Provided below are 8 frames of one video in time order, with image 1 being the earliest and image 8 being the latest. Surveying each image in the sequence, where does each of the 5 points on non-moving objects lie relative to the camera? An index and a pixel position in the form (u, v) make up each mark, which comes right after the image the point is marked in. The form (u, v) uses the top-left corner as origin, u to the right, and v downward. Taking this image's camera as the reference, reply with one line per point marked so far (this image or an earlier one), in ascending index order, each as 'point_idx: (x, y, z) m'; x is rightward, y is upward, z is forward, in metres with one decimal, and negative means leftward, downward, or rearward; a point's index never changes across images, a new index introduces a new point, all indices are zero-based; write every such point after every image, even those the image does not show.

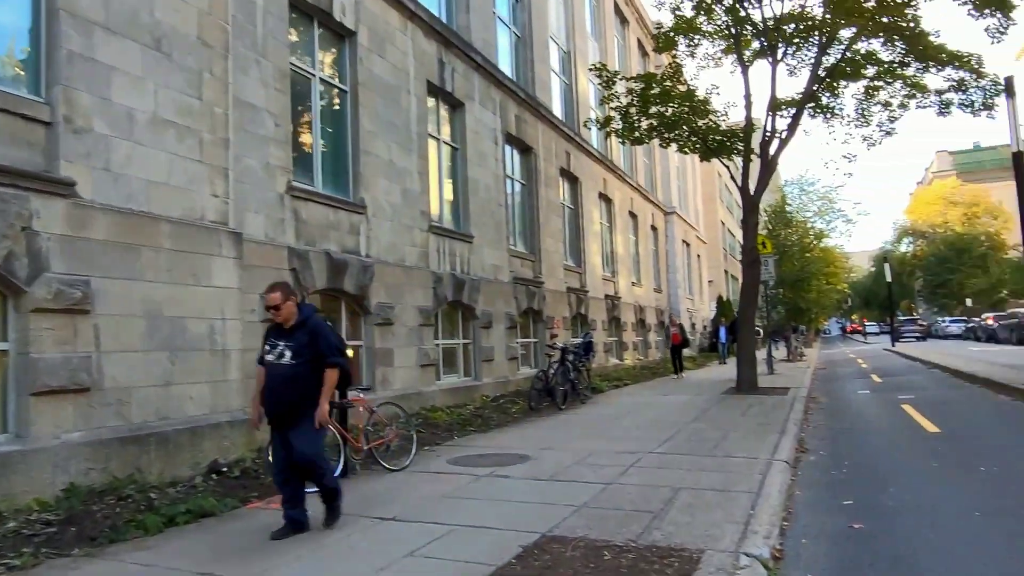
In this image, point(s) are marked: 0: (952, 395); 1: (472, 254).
0: (+7.7, -1.9, +12.9) m
1: (-0.7, +0.6, +13.6) m
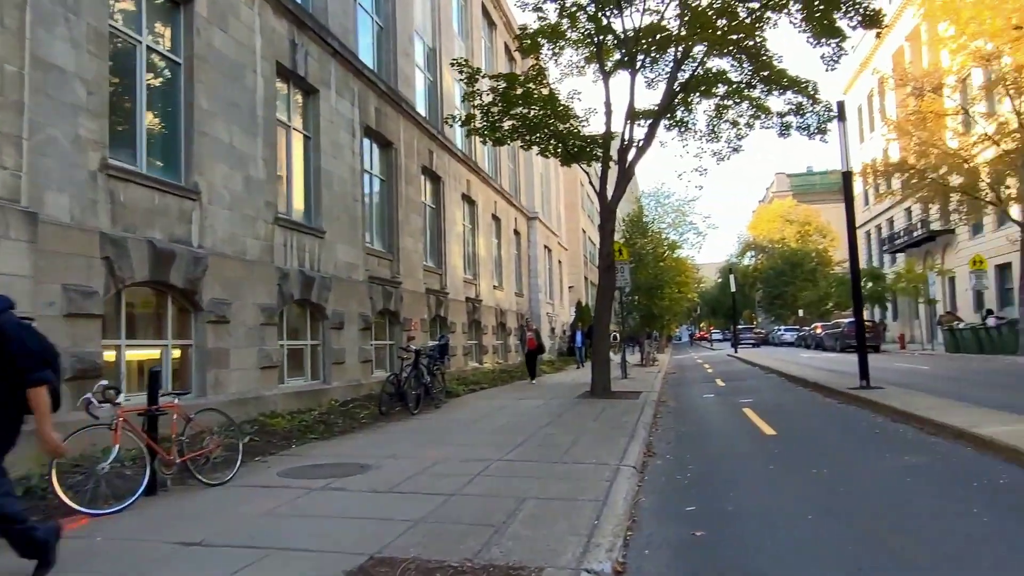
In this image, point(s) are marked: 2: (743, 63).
0: (+5.1, -2.0, +13.7) m
1: (-3.3, +0.7, +12.9) m
2: (+5.4, +5.3, +17.3) m
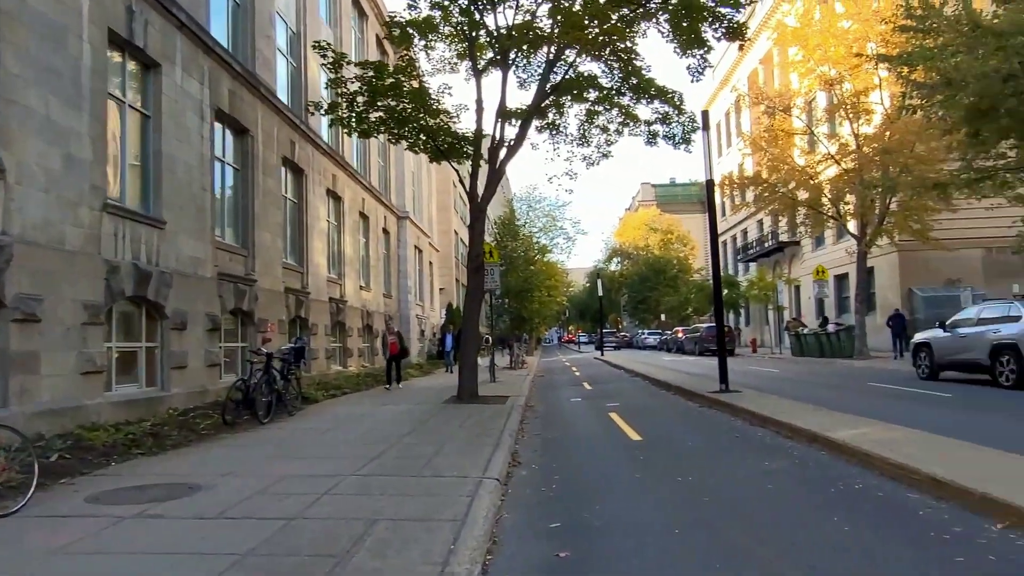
0: (+2.6, -2.1, +13.8) m
1: (-5.5, +0.7, +11.6) m
2: (+2.4, +5.2, +17.5) m
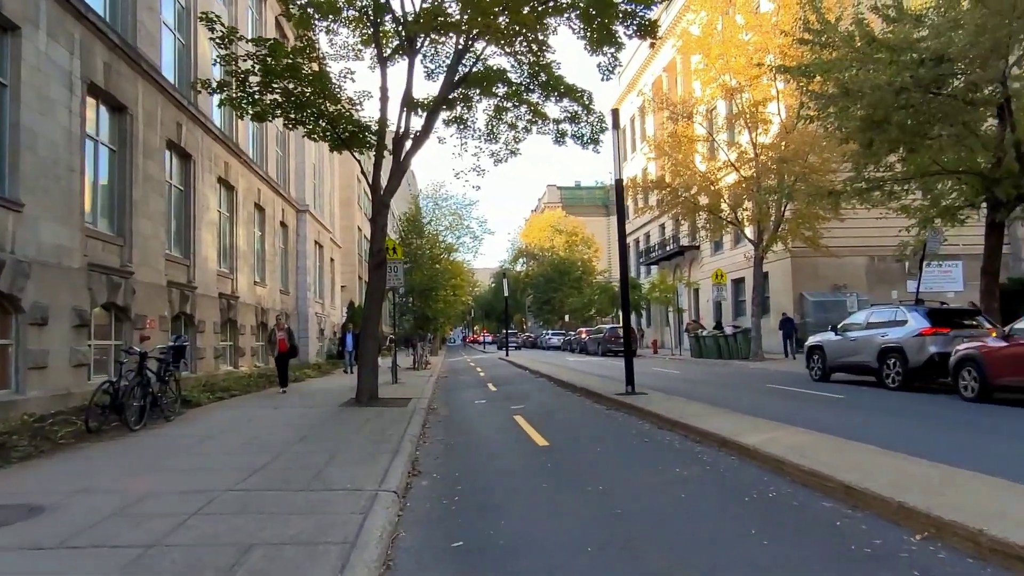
0: (+0.8, -2.1, +13.6) m
1: (-6.9, +0.8, +10.3) m
2: (+0.2, +5.2, +17.1) m
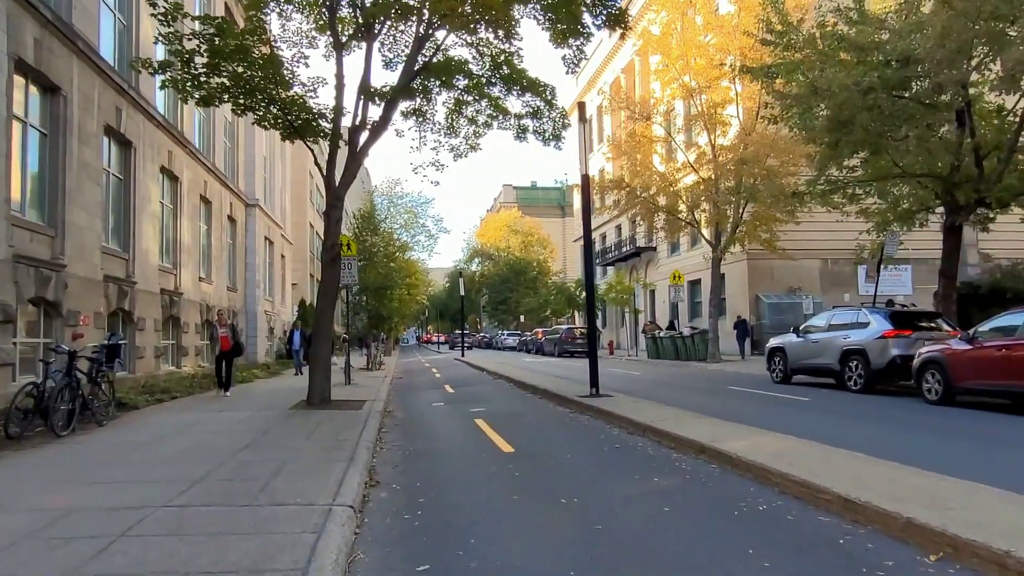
0: (+0.1, -2.1, +13.1) m
1: (-7.3, +0.9, +9.4) m
2: (-0.6, +5.2, +16.6) m
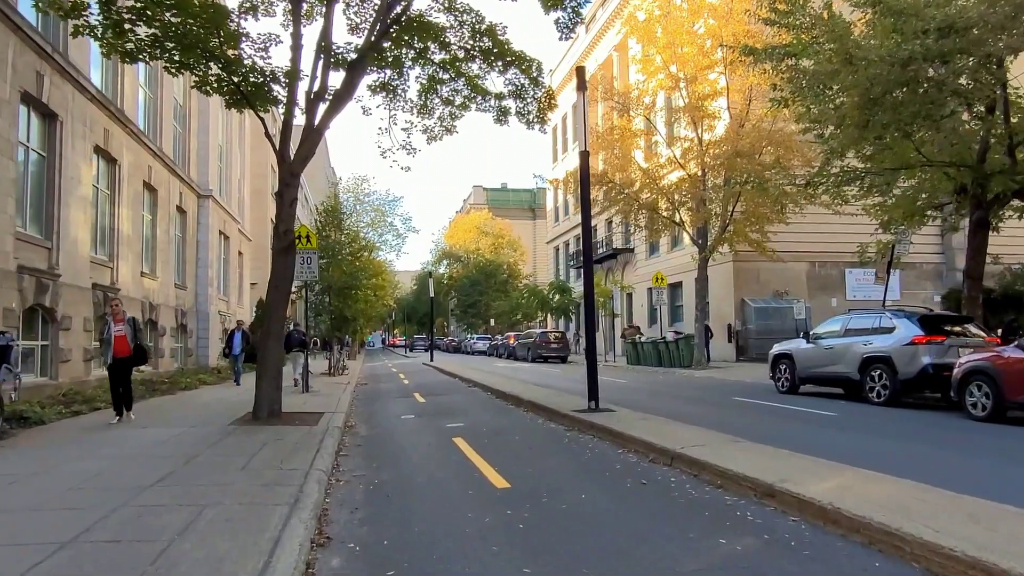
0: (-0.2, -2.0, +11.3) m
1: (-7.4, +1.1, +7.2) m
2: (-1.0, +5.3, +14.8) m
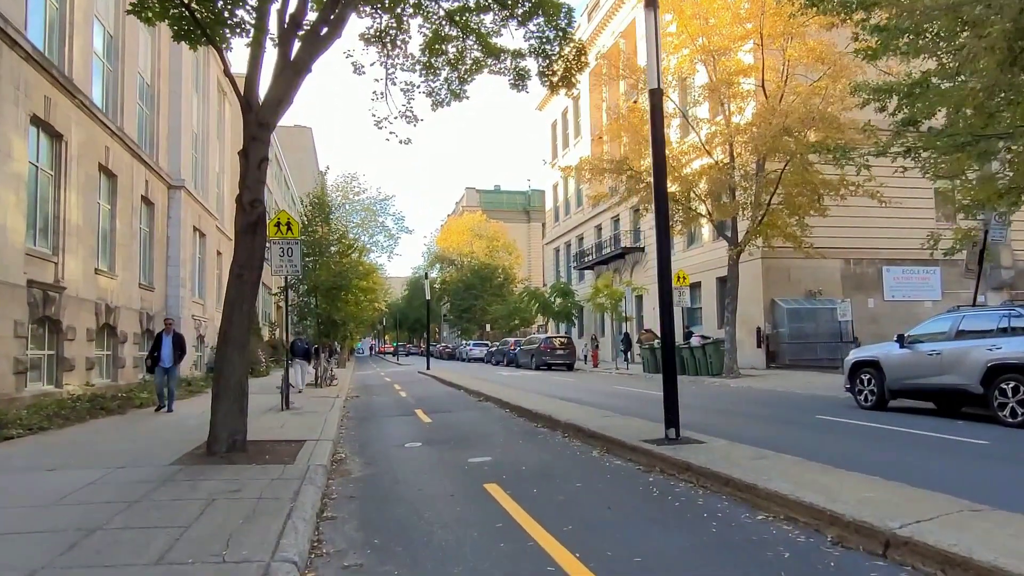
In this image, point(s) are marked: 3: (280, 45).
0: (+0.3, -1.9, +8.5) m
1: (-6.9, +1.2, +4.4) m
2: (-0.6, +5.4, +12.1) m
3: (-2.7, +2.8, +8.6) m
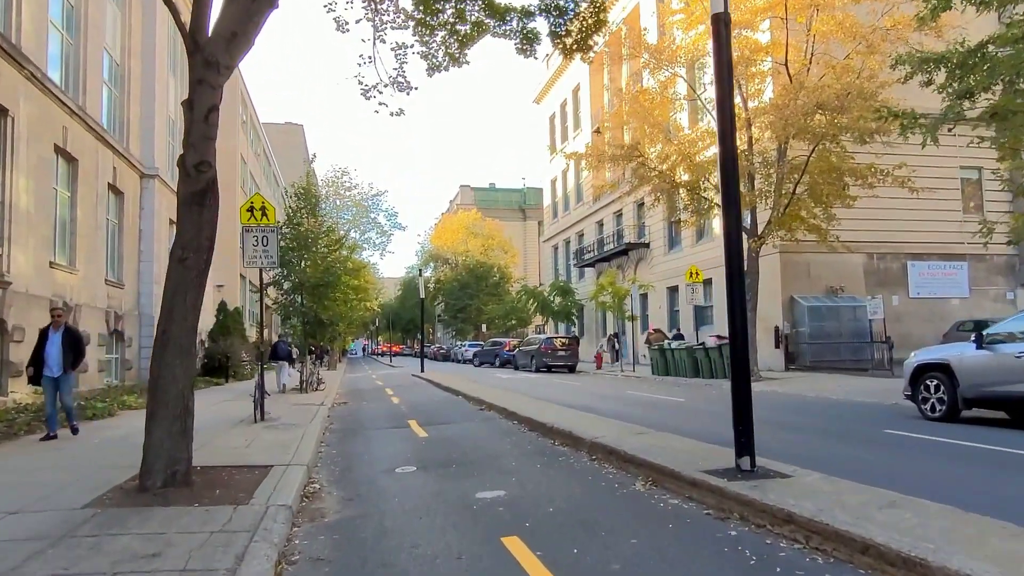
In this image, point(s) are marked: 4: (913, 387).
0: (+0.5, -1.8, +6.7) m
1: (-6.7, +1.4, +2.5) m
2: (-0.4, +5.5, +10.3) m
3: (-2.5, +2.9, +6.8) m
4: (+6.1, -1.5, +11.1) m
